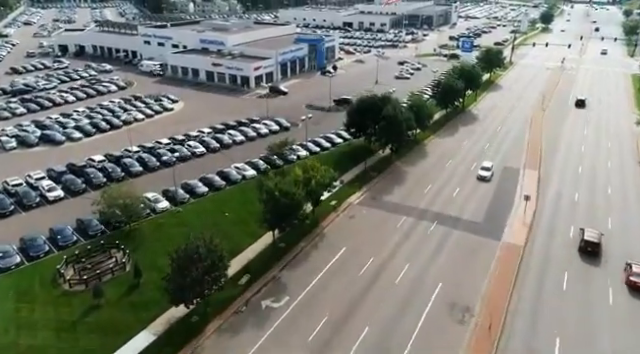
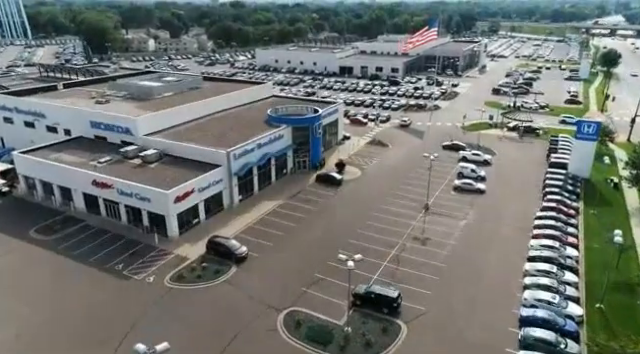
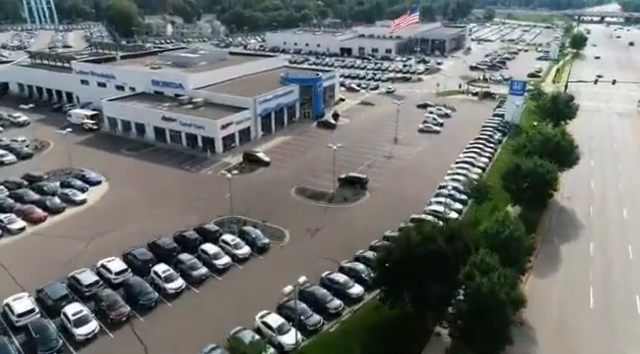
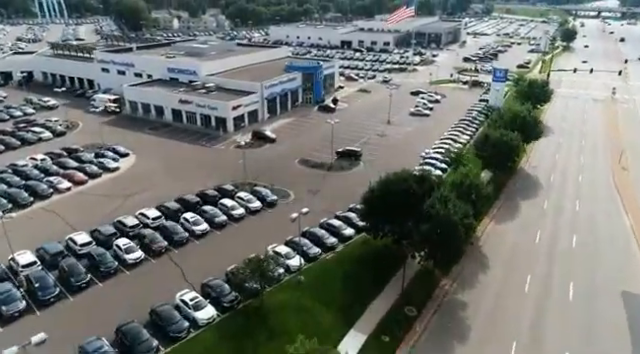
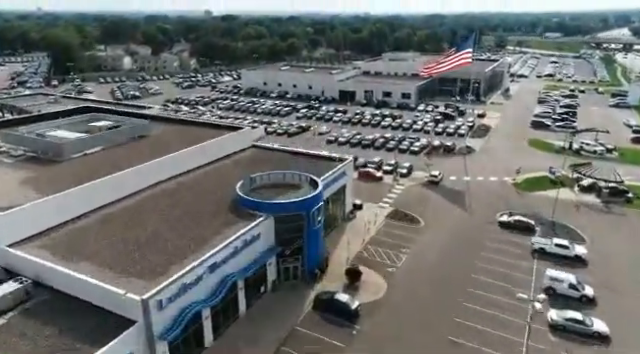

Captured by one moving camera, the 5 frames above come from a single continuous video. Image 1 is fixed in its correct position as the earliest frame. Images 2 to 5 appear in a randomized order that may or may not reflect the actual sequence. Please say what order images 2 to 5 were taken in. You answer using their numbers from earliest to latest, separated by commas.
4, 3, 2, 5
